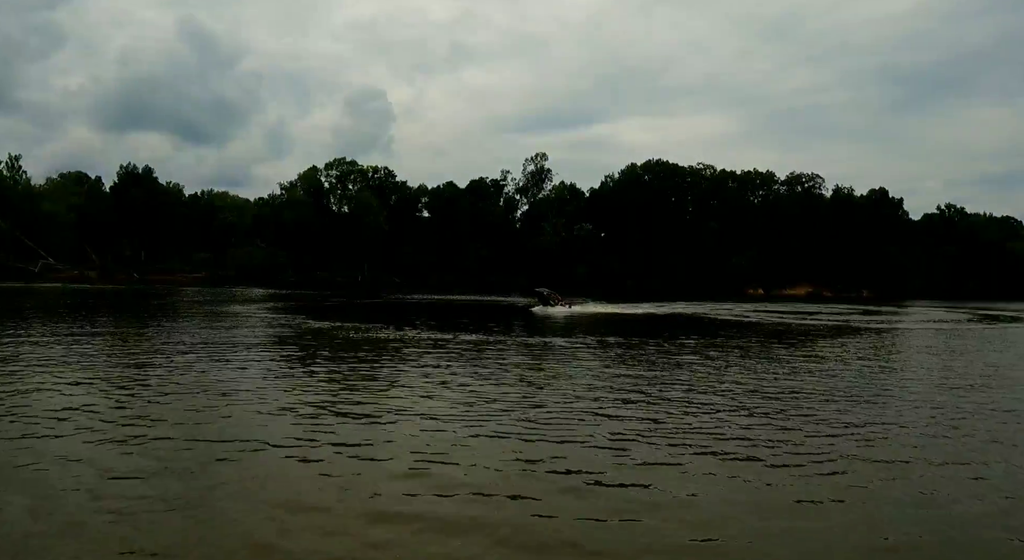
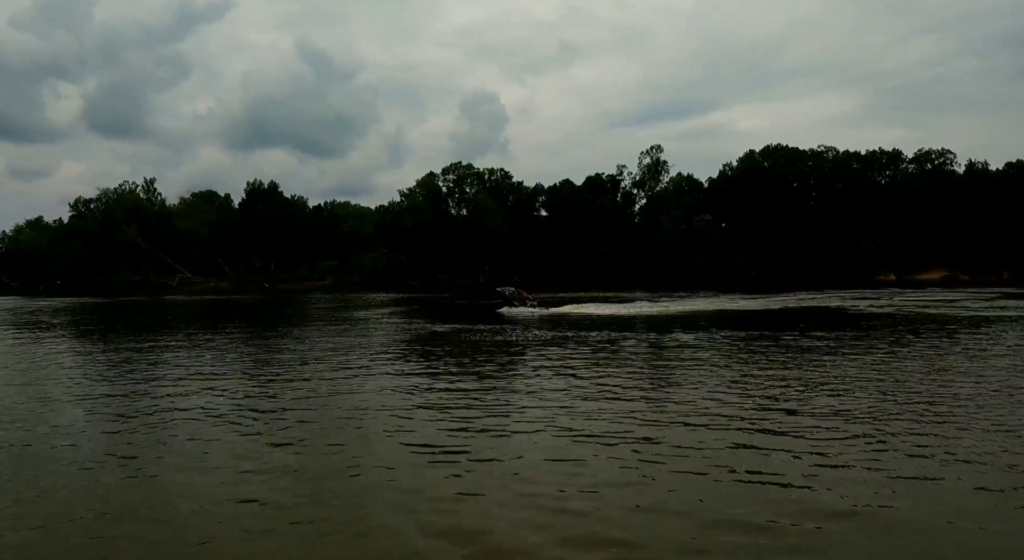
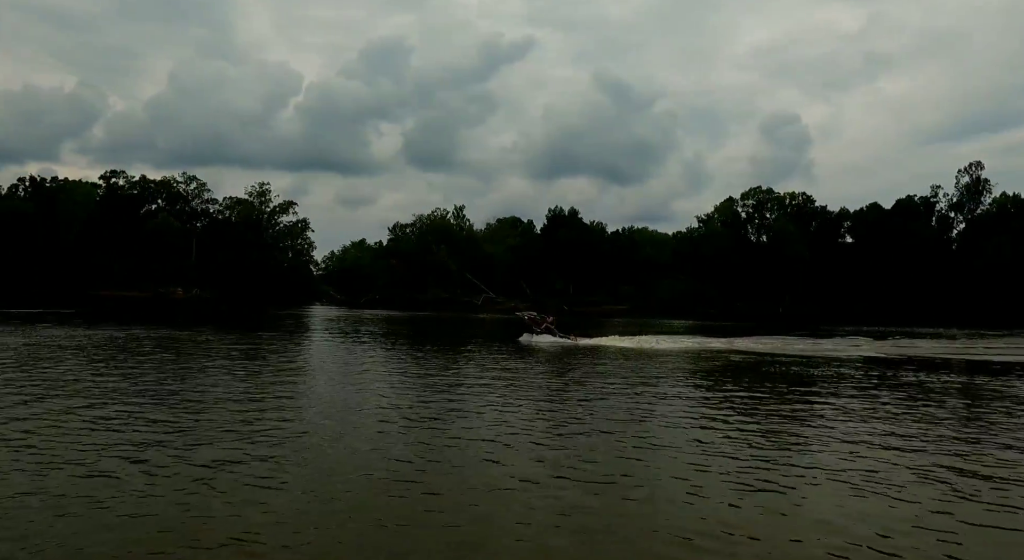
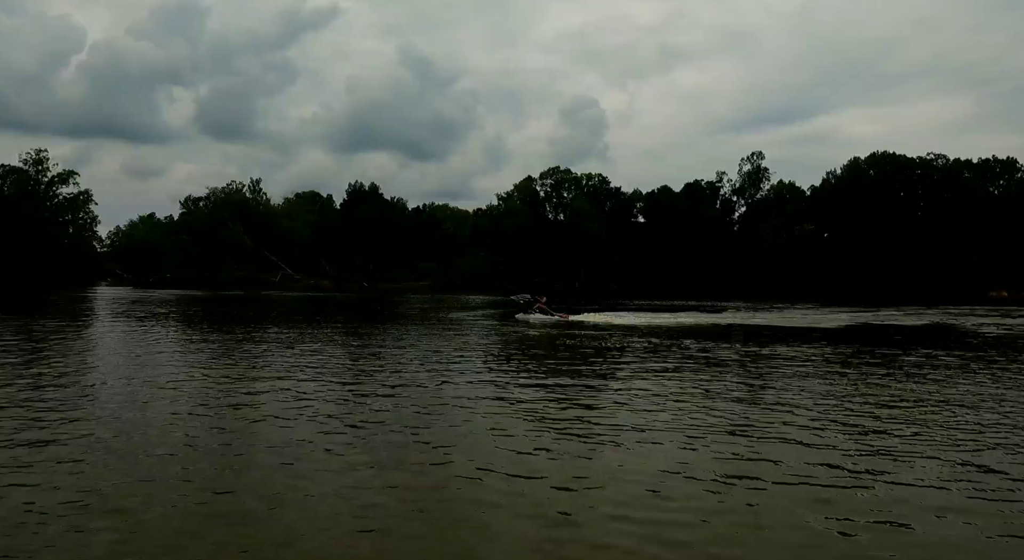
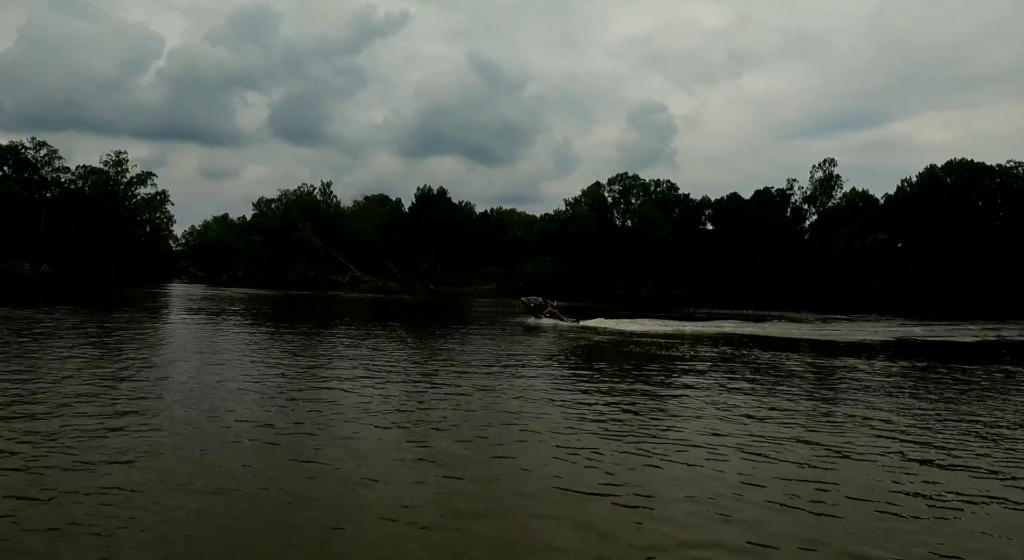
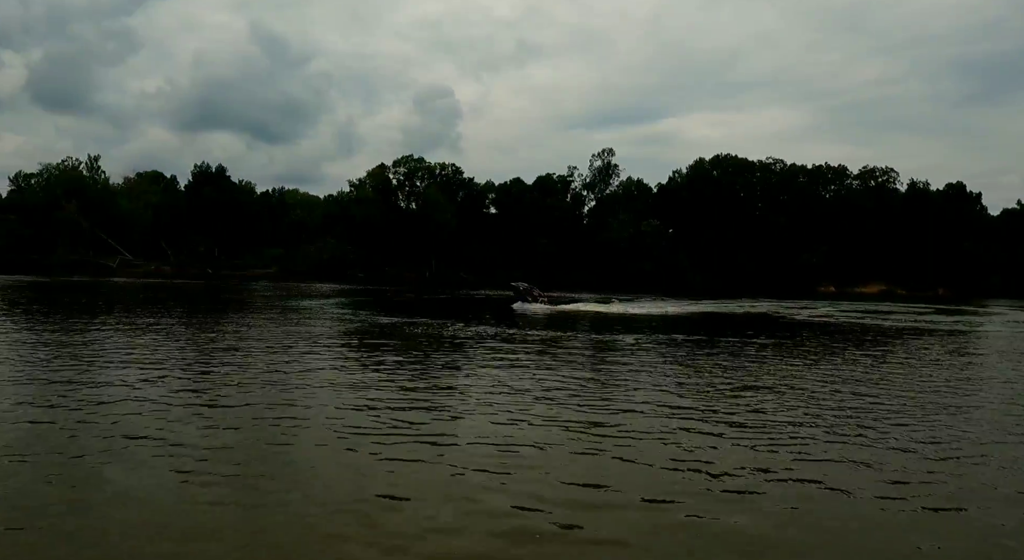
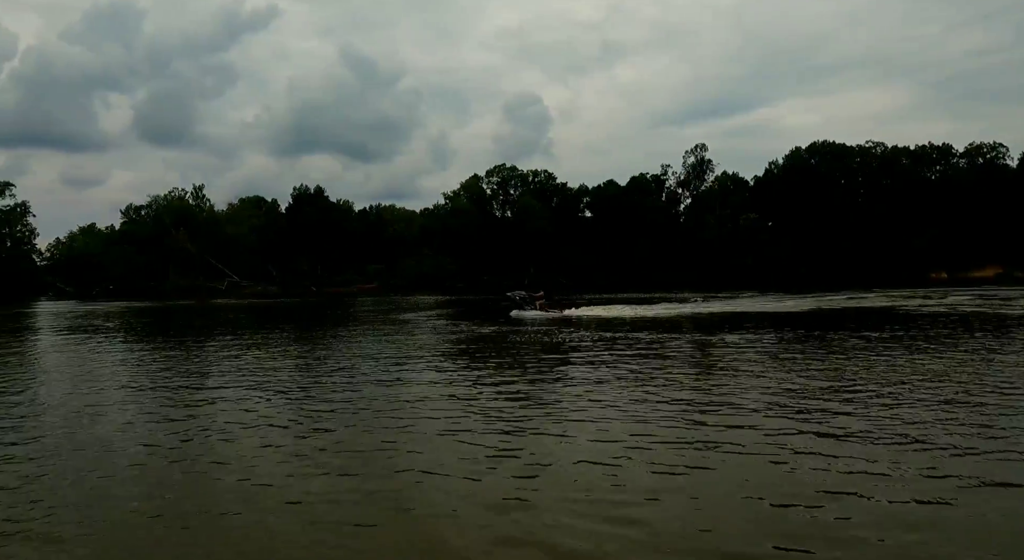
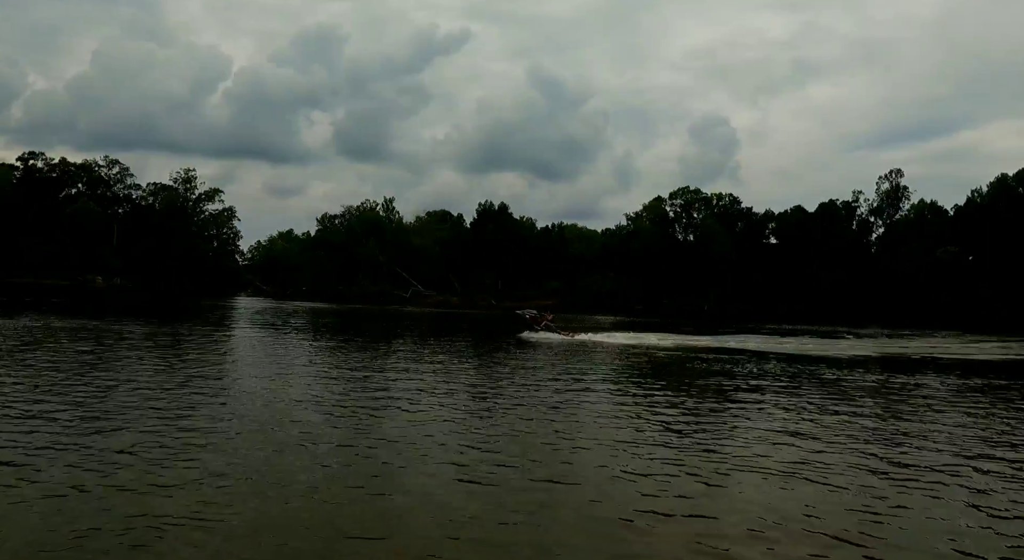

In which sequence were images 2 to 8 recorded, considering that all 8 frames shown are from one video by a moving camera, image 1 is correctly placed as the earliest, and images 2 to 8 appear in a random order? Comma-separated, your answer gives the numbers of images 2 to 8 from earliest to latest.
6, 2, 7, 4, 5, 8, 3
